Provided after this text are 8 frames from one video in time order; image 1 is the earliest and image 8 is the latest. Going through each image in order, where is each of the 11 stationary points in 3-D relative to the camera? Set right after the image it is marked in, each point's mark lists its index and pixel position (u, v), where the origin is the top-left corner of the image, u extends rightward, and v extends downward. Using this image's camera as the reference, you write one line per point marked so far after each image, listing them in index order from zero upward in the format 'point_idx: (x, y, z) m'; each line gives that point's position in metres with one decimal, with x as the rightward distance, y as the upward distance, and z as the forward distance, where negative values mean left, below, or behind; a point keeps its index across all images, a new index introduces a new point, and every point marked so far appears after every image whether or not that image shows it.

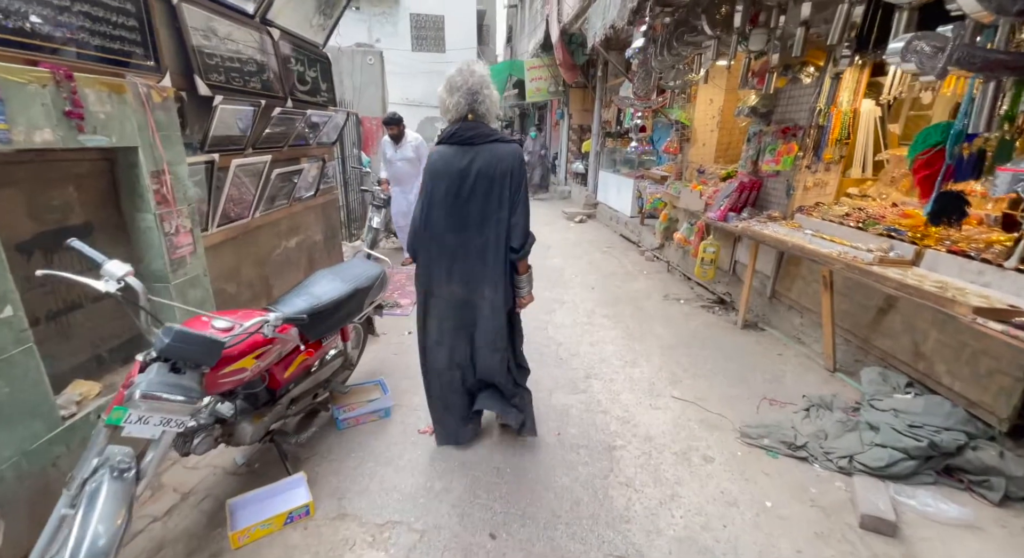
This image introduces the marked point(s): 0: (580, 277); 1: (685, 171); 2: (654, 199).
0: (+0.8, 0.0, +5.1) m
1: (+1.9, +1.2, +5.0) m
2: (+1.6, +0.9, +5.3) m
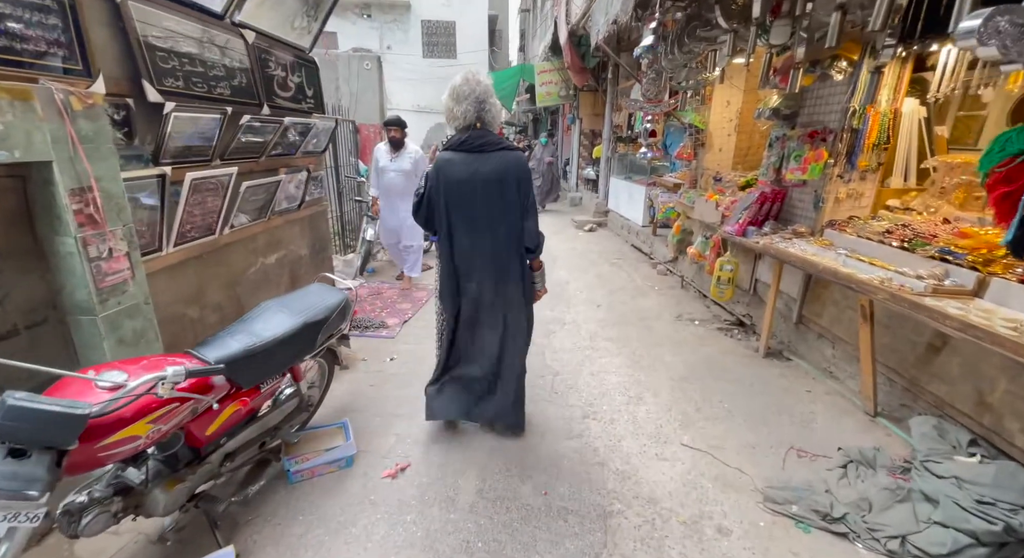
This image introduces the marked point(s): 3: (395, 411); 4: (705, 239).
0: (+0.7, -0.1, +4.7) m
1: (+1.9, +1.0, +4.6) m
2: (+1.6, +0.8, +4.9) m
3: (-0.7, -0.8, +2.8) m
4: (+1.7, +0.3, +4.0) m
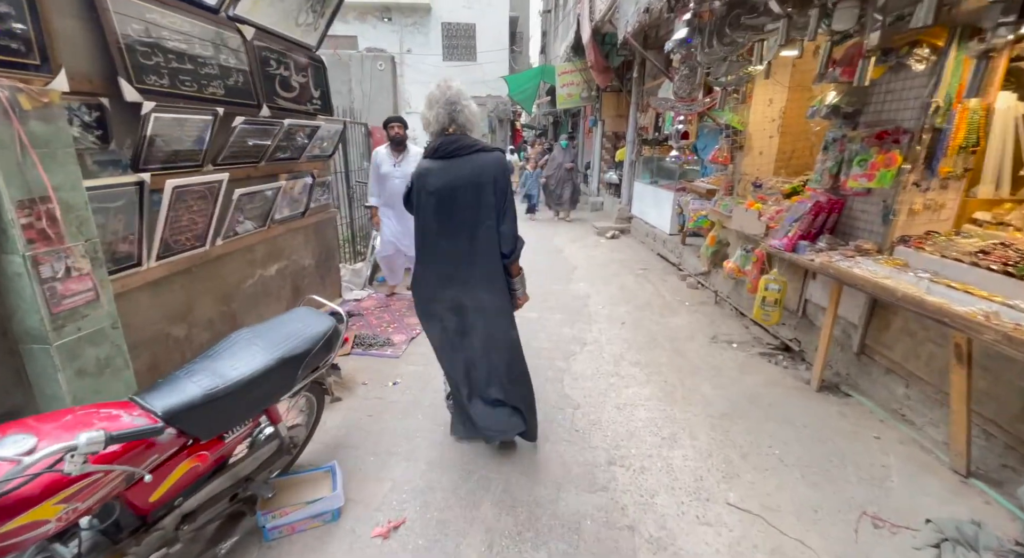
0: (+0.9, -0.3, +4.3) m
1: (+2.0, +0.9, +4.2) m
2: (+1.8, +0.6, +4.5) m
3: (-0.6, -0.9, +2.5) m
4: (+1.8, +0.2, +3.6) m
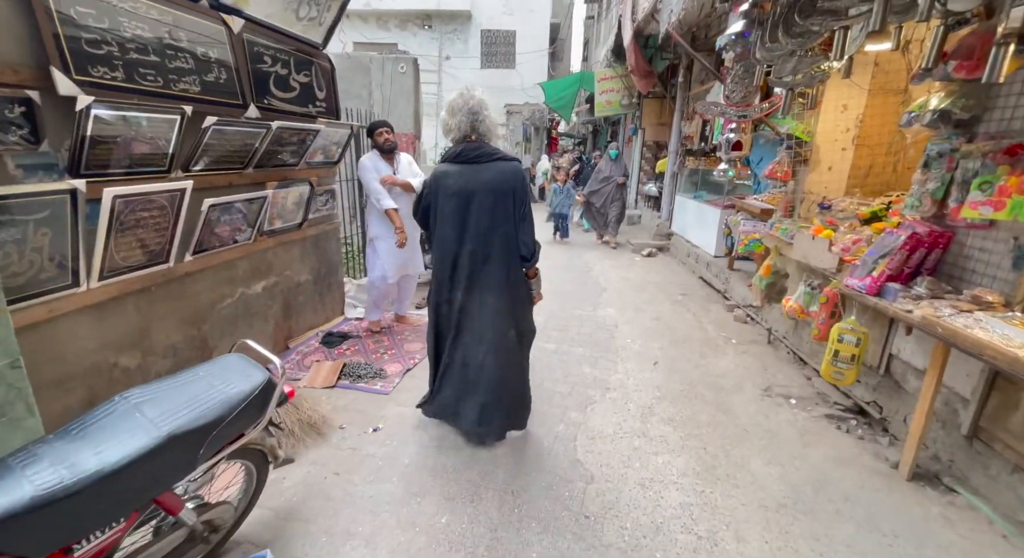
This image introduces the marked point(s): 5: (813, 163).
0: (+1.0, -0.5, +3.7) m
1: (+2.2, +0.6, +3.5) m
2: (+2.0, +0.3, +3.9) m
3: (-0.7, -1.0, +2.0) m
4: (+1.9, -0.1, +2.9) m
5: (+2.2, +0.9, +3.4) m
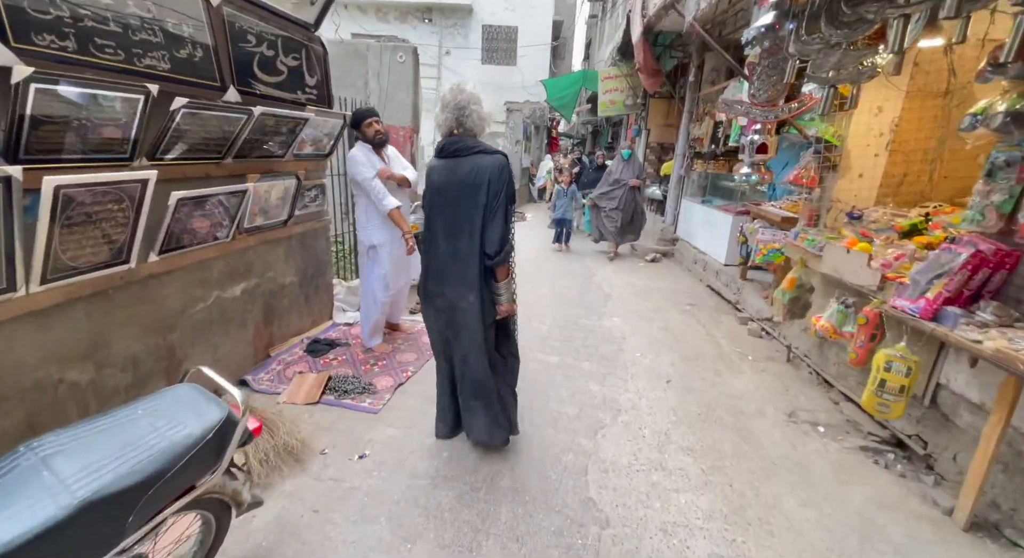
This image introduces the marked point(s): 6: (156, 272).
0: (+1.0, -0.6, +3.5) m
1: (+2.2, +0.5, +3.3) m
2: (+2.0, +0.2, +3.6) m
3: (-0.7, -1.1, +1.7) m
4: (+1.9, -0.2, +2.7) m
5: (+2.3, +0.8, +3.2) m
6: (-1.8, 0.0, +2.3) m
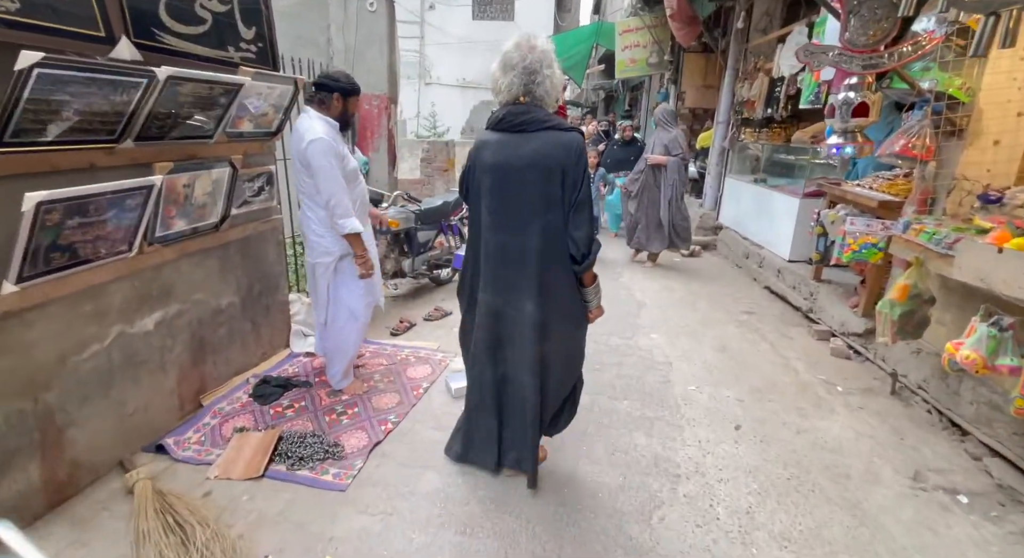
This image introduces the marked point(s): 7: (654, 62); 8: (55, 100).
0: (+1.1, -0.6, +2.7) m
1: (+2.3, +0.5, +2.5) m
2: (+2.1, +0.2, +2.8) m
3: (-0.6, -1.2, +1.0) m
4: (+2.0, -0.2, +1.9) m
5: (+2.3, +0.7, +2.3) m
6: (-1.7, -0.1, +1.6) m
7: (+2.2, +3.2, +7.3) m
8: (-1.6, +0.6, +1.5) m
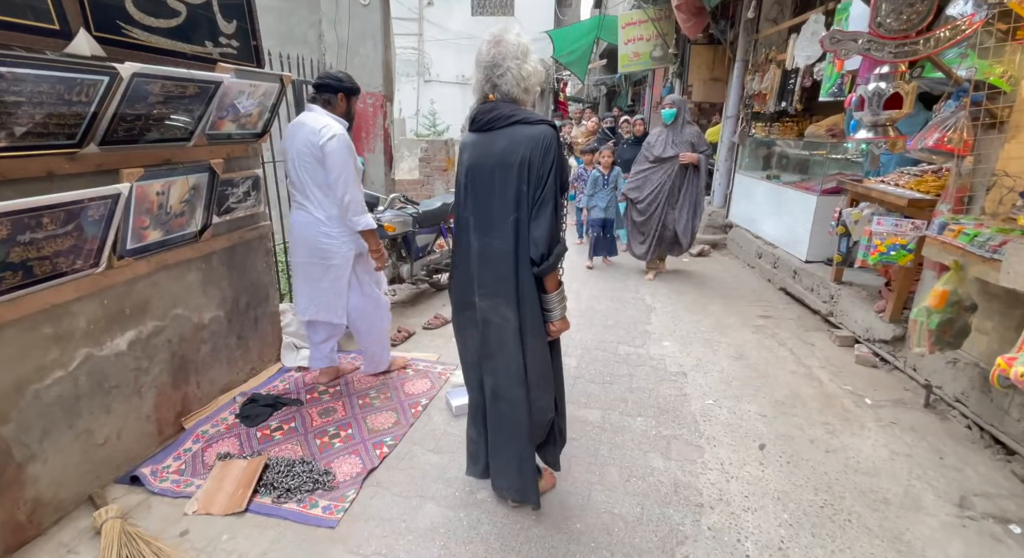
0: (+1.2, -0.7, +2.5) m
1: (+2.3, +0.4, +2.3) m
2: (+2.1, +0.2, +2.6) m
3: (-0.6, -1.3, +0.8) m
4: (+2.0, -0.2, +1.7) m
5: (+2.3, +0.7, +2.1) m
6: (-1.7, -0.2, +1.5) m
7: (+2.2, +3.2, +7.1) m
8: (-1.6, +0.5, +1.3) m
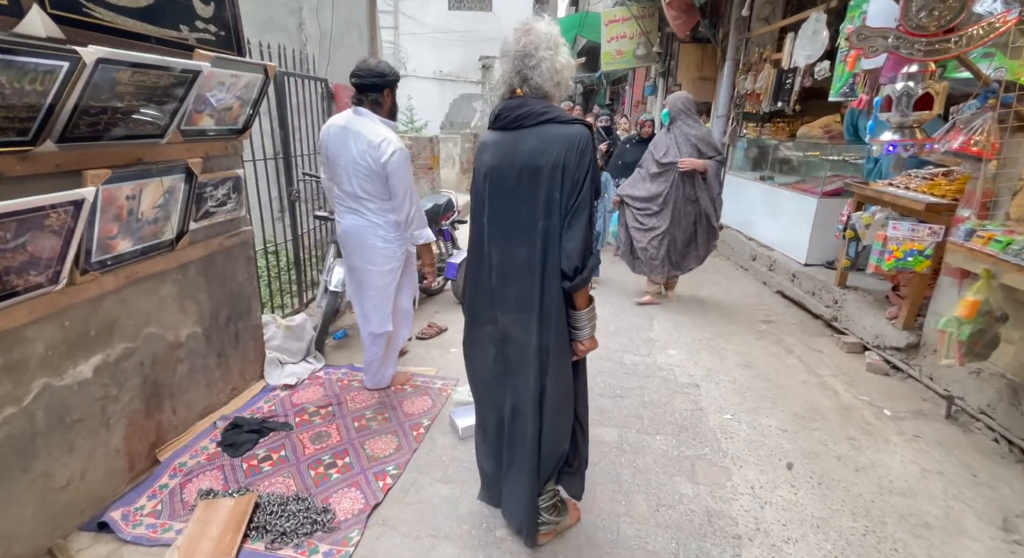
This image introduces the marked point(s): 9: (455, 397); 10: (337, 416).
0: (+1.2, -0.7, +2.4) m
1: (+2.4, +0.4, +2.2) m
2: (+2.2, +0.1, +2.6) m
3: (-0.4, -1.4, +0.6) m
4: (+2.1, -0.3, +1.6) m
5: (+2.4, +0.7, +2.1) m
6: (-1.6, -0.2, +1.2) m
7: (+2.0, +3.2, +7.0) m
8: (-1.5, +0.4, +1.1) m
9: (-0.3, -0.6, +2.6) m
10: (-0.9, -0.7, +2.4) m
